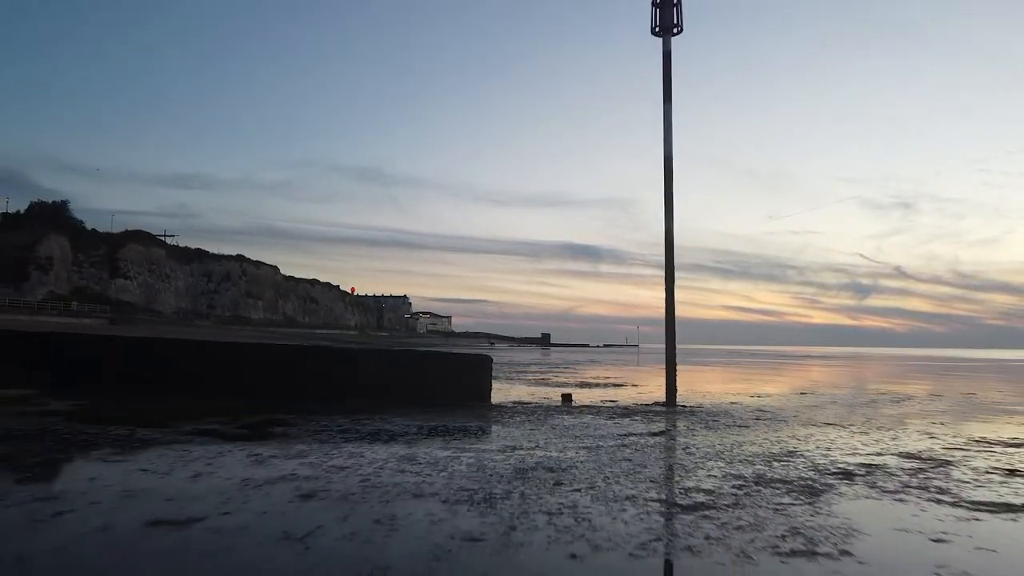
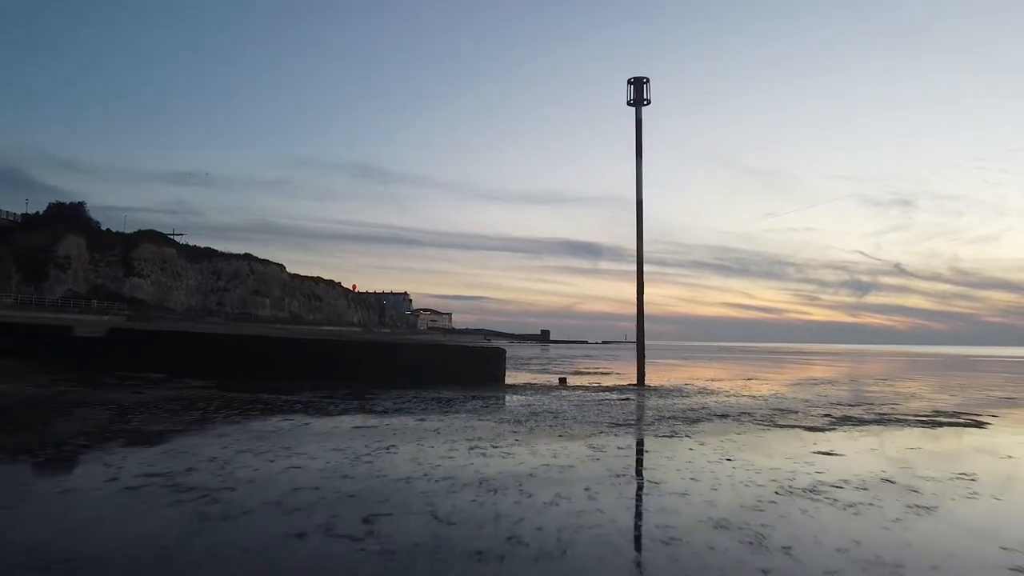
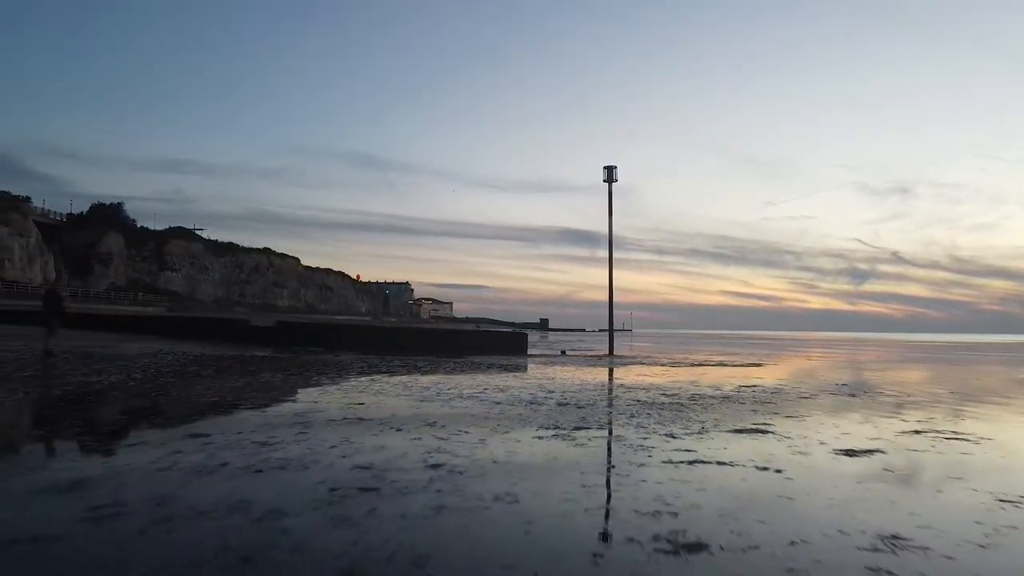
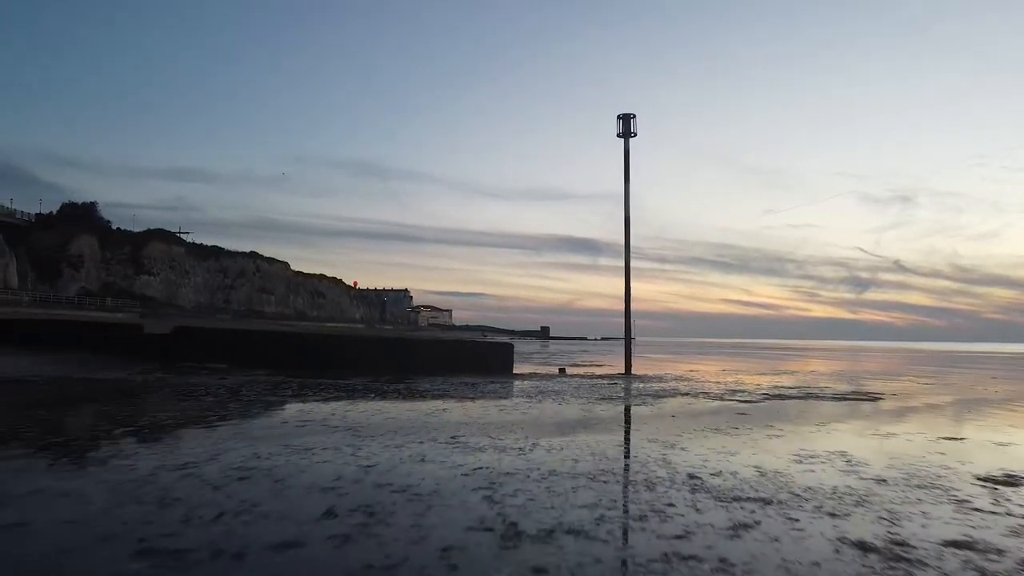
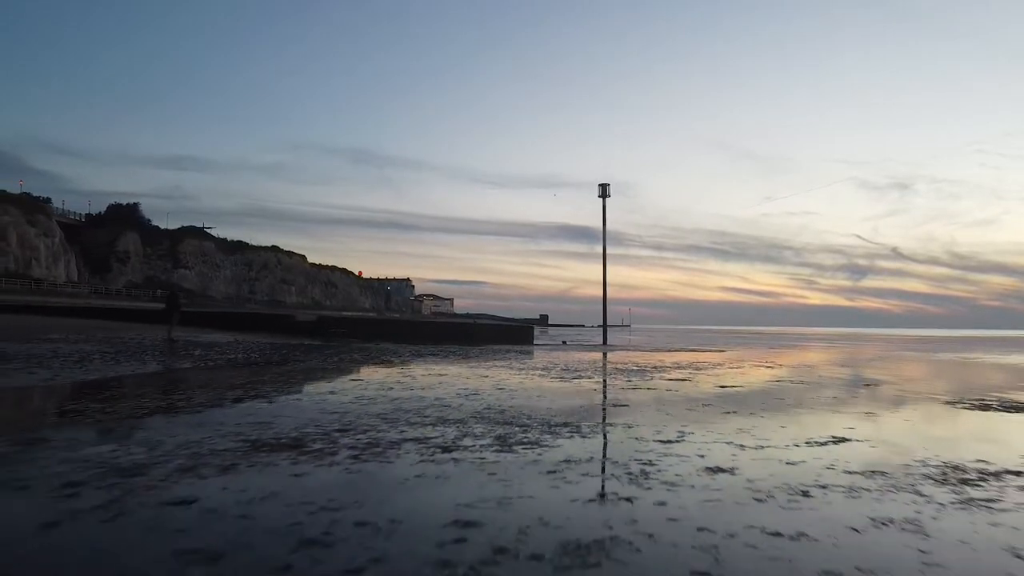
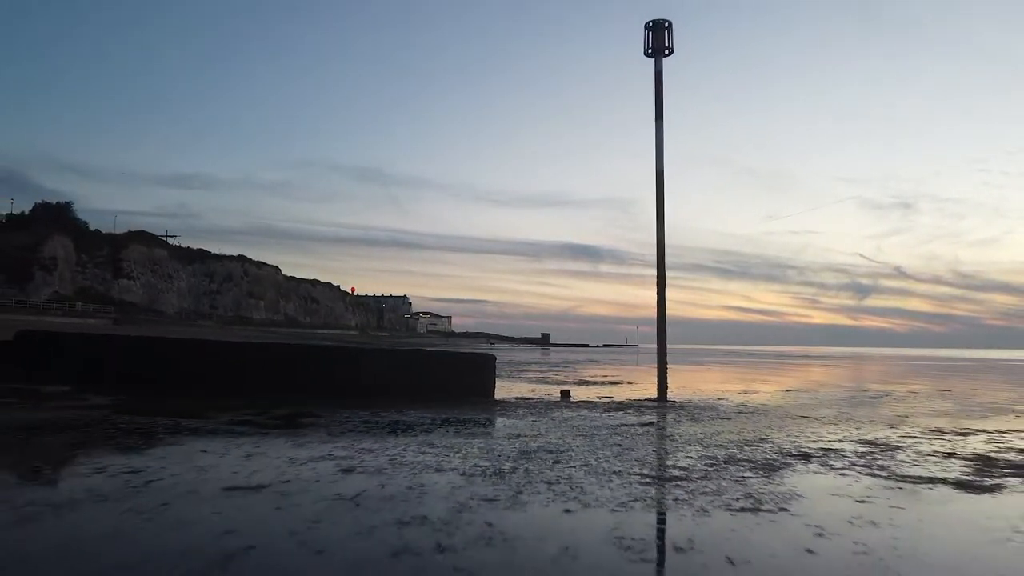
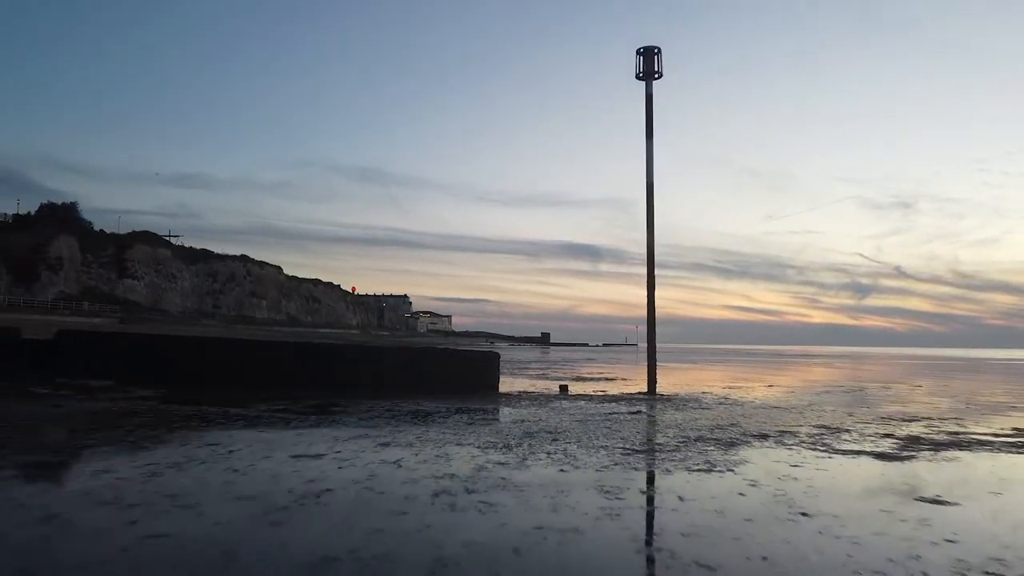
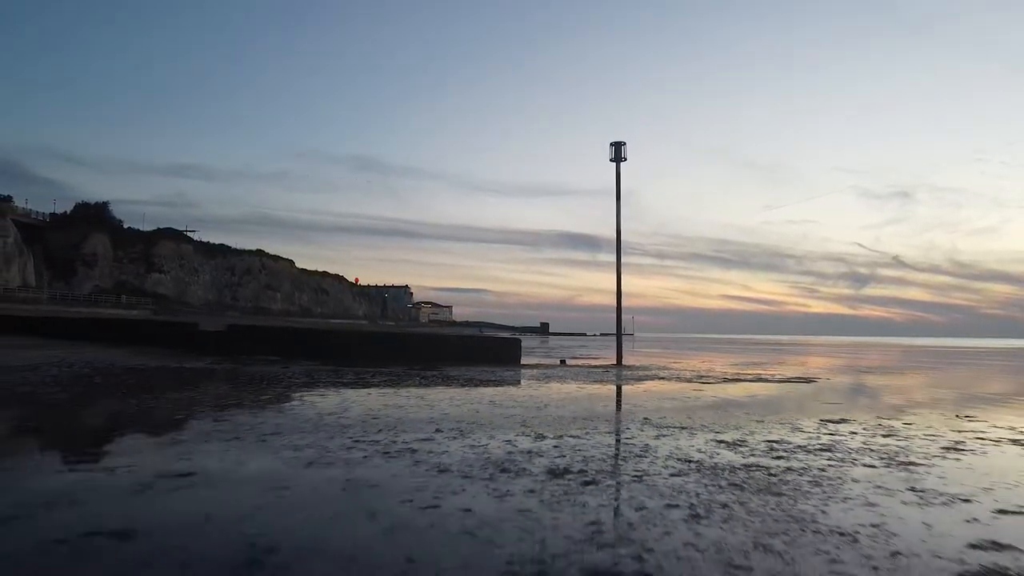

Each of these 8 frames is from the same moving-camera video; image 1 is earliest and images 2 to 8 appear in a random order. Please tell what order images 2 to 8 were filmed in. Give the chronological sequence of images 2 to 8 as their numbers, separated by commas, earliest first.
6, 7, 2, 4, 8, 3, 5
